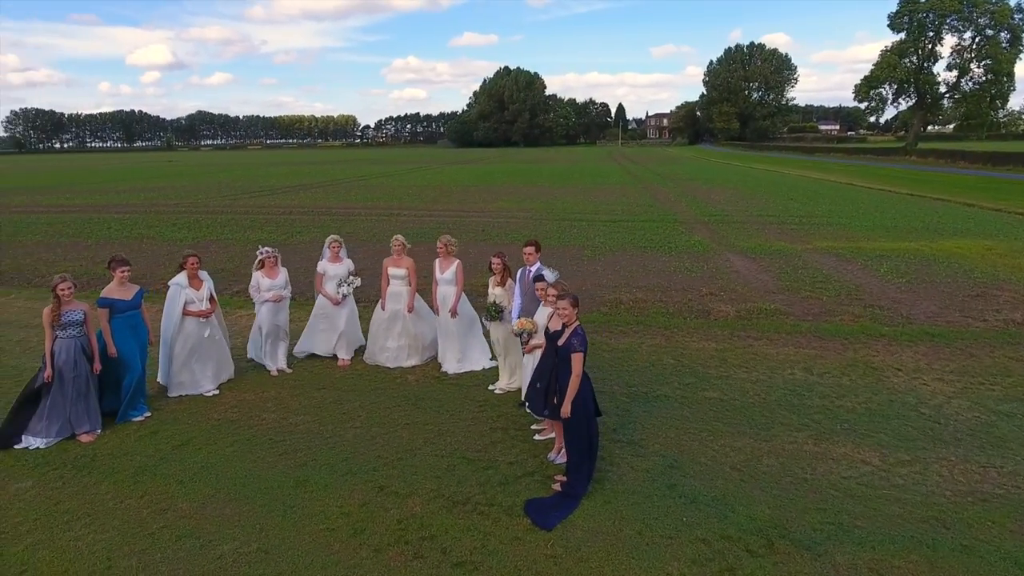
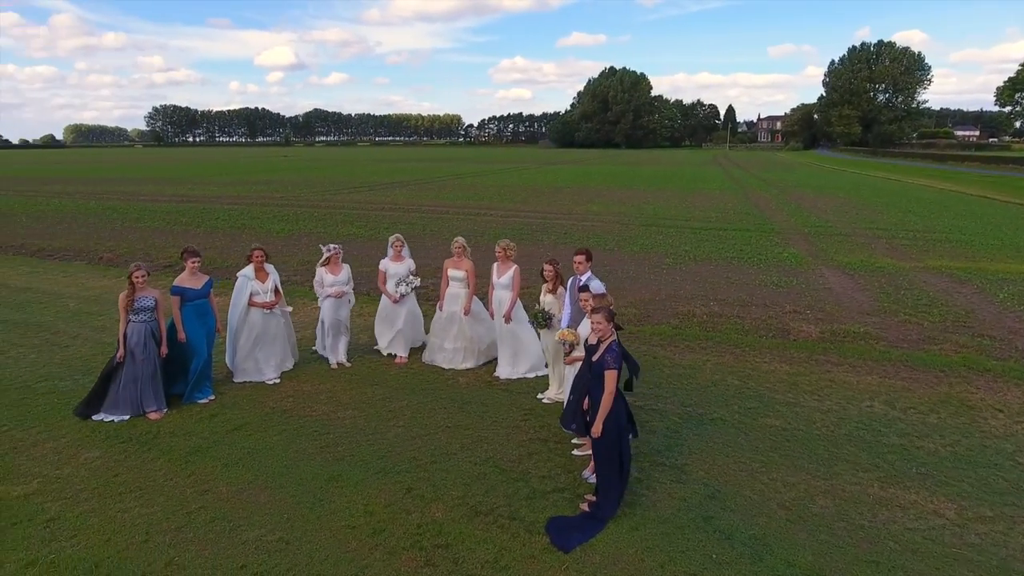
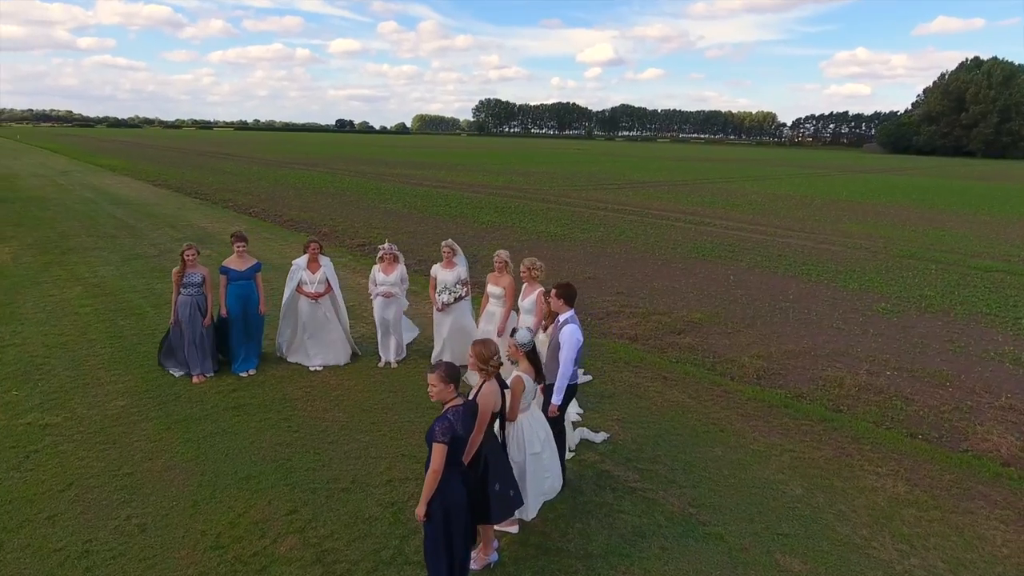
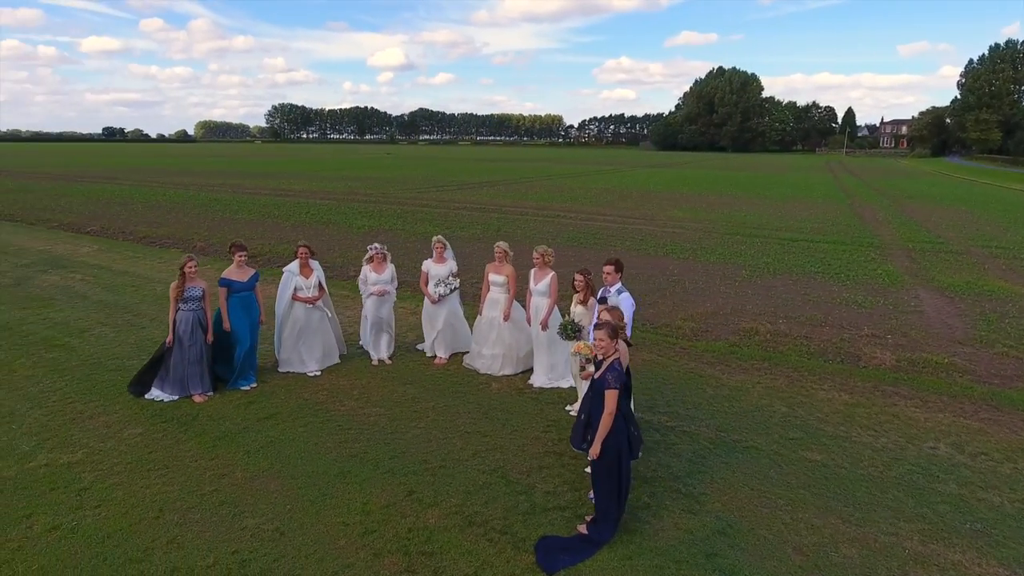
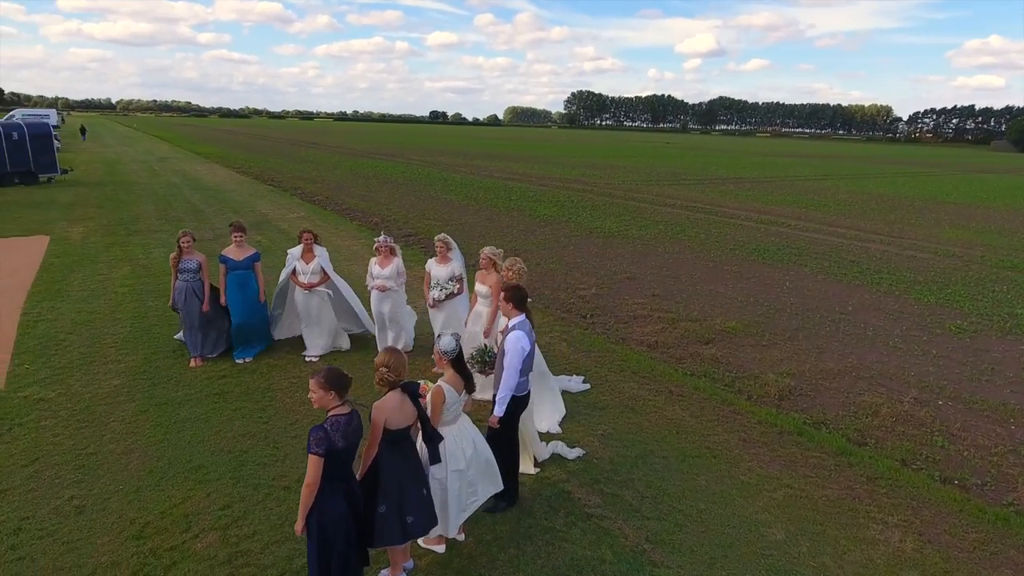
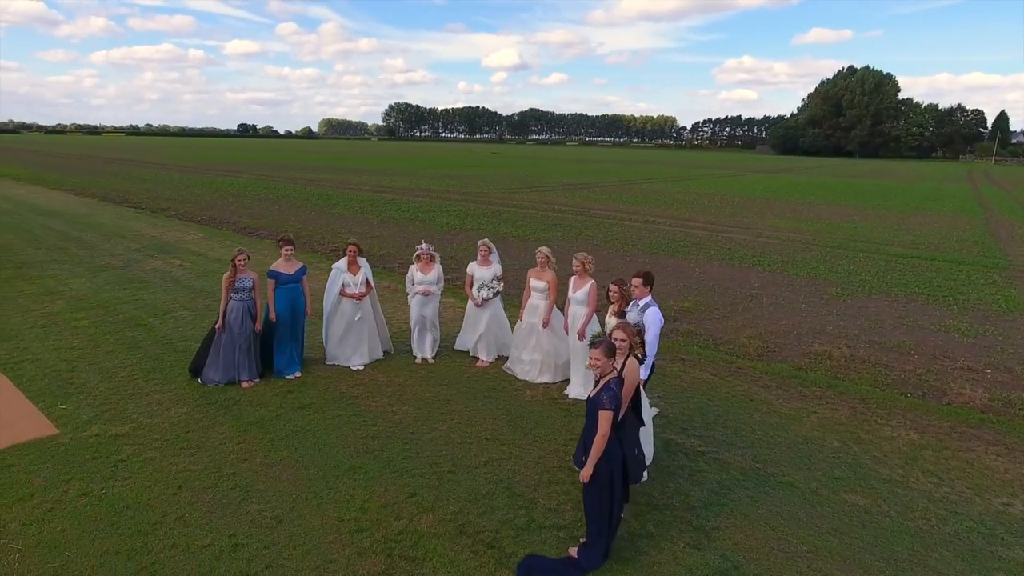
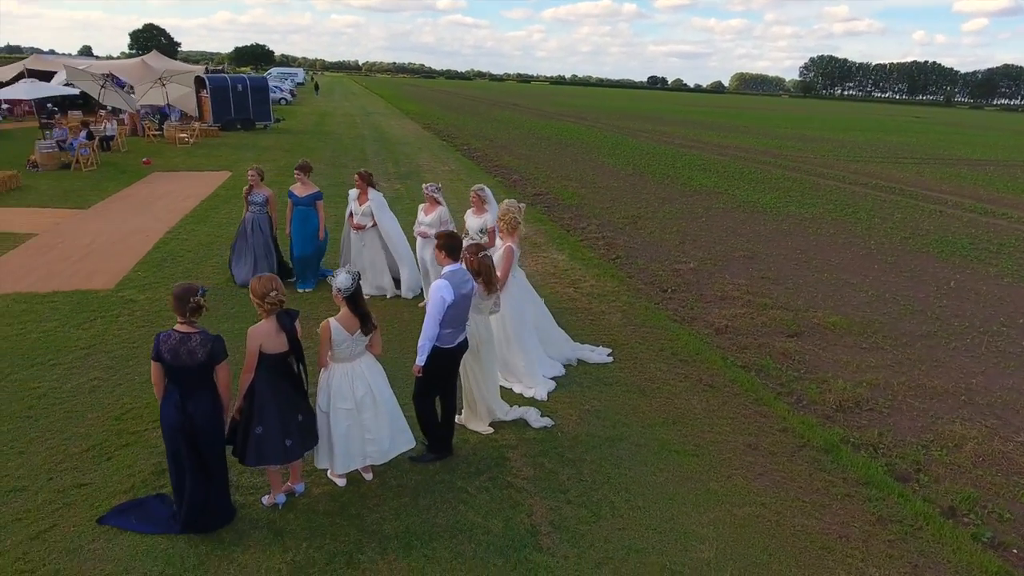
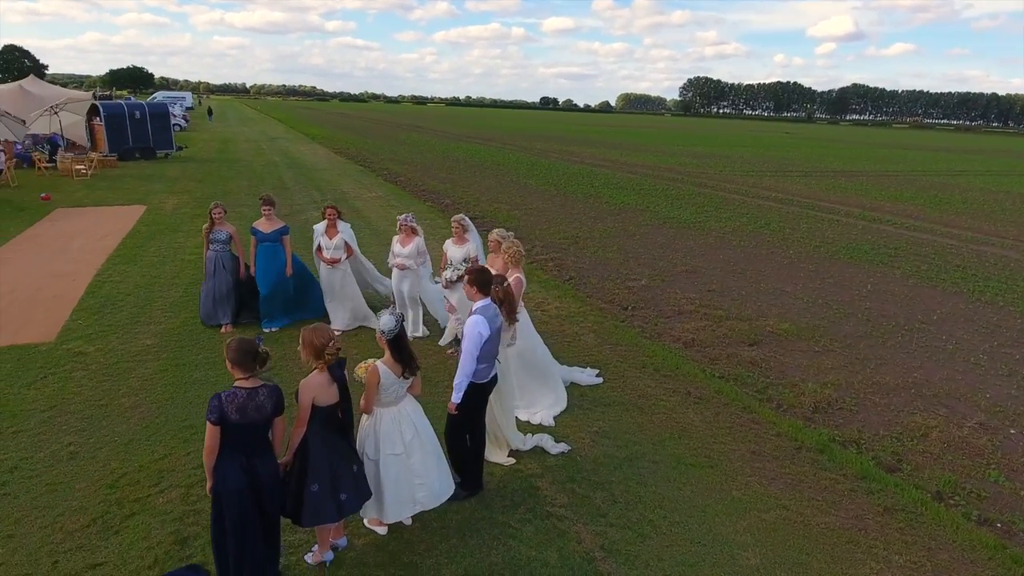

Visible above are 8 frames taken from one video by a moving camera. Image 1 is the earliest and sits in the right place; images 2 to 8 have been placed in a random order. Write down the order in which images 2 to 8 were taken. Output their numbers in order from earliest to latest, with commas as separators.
2, 4, 6, 3, 5, 8, 7
